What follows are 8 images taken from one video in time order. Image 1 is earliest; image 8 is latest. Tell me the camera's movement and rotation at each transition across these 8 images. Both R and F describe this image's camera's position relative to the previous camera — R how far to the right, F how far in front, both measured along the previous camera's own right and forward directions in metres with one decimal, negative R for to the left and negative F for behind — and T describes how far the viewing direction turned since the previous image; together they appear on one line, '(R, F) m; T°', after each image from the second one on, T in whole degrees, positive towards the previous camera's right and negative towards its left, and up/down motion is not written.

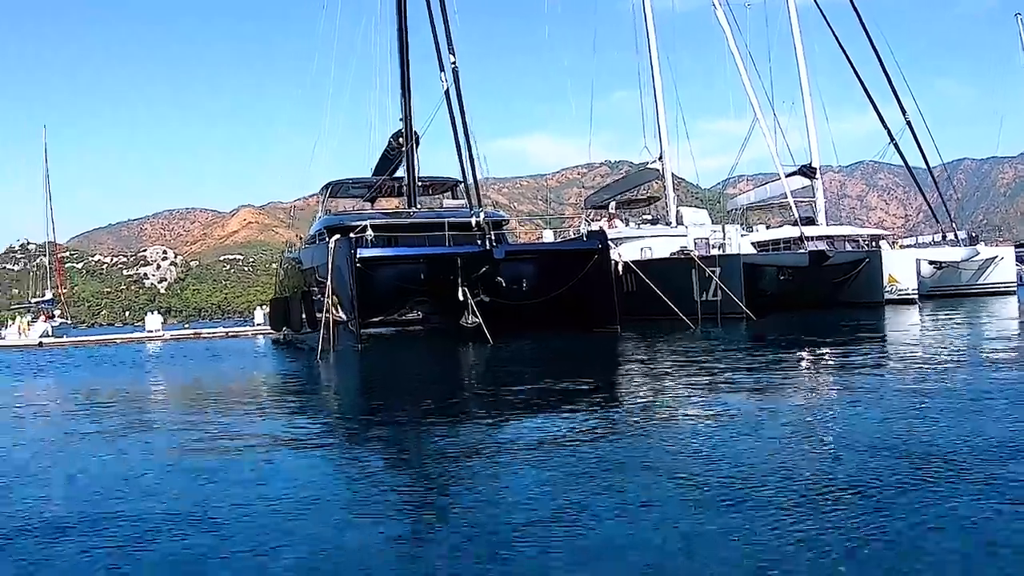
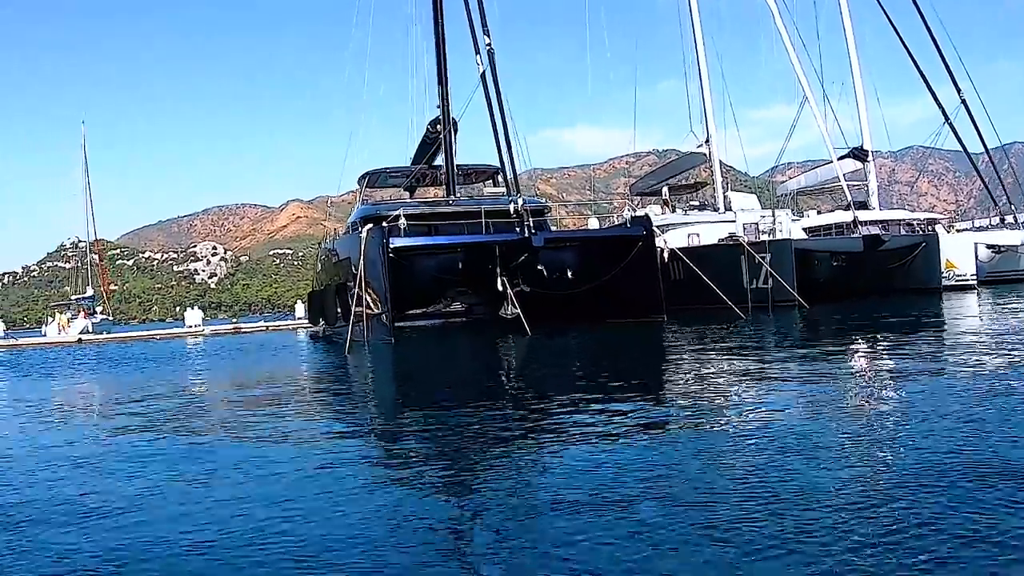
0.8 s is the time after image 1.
(0.0, +0.3) m; -3°
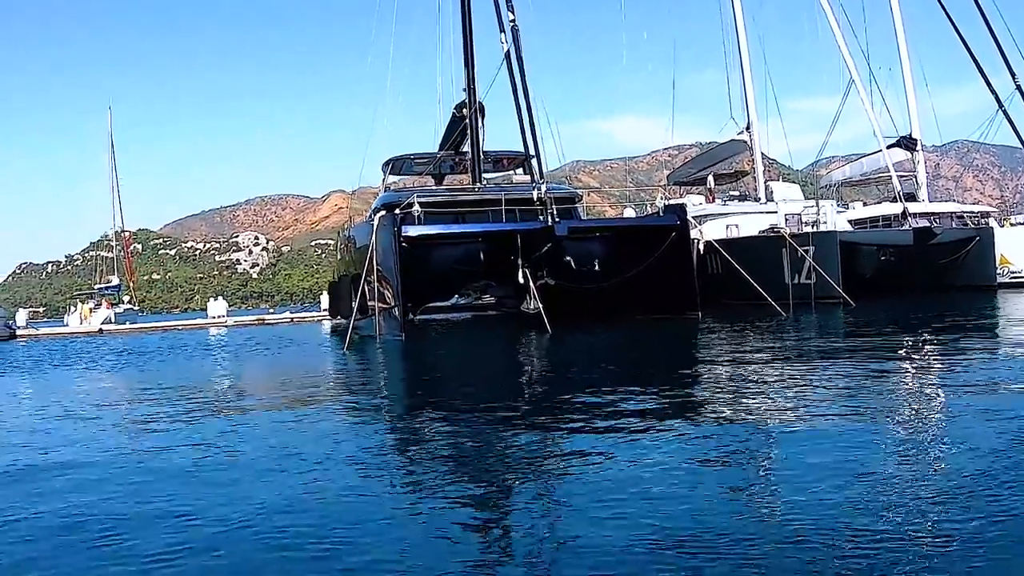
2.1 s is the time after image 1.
(+0.1, +0.5) m; -2°
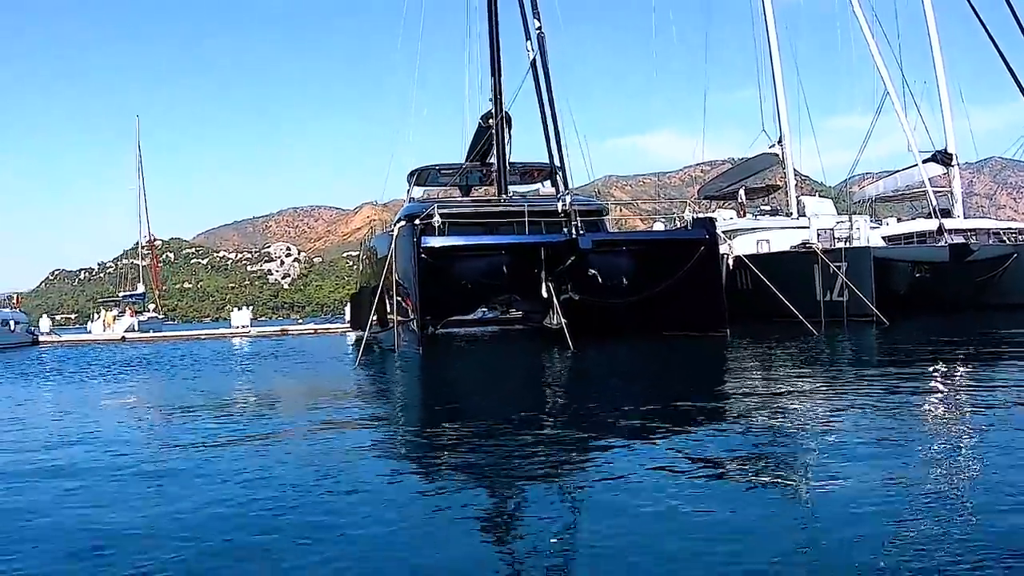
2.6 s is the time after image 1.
(0.0, +0.2) m; -2°
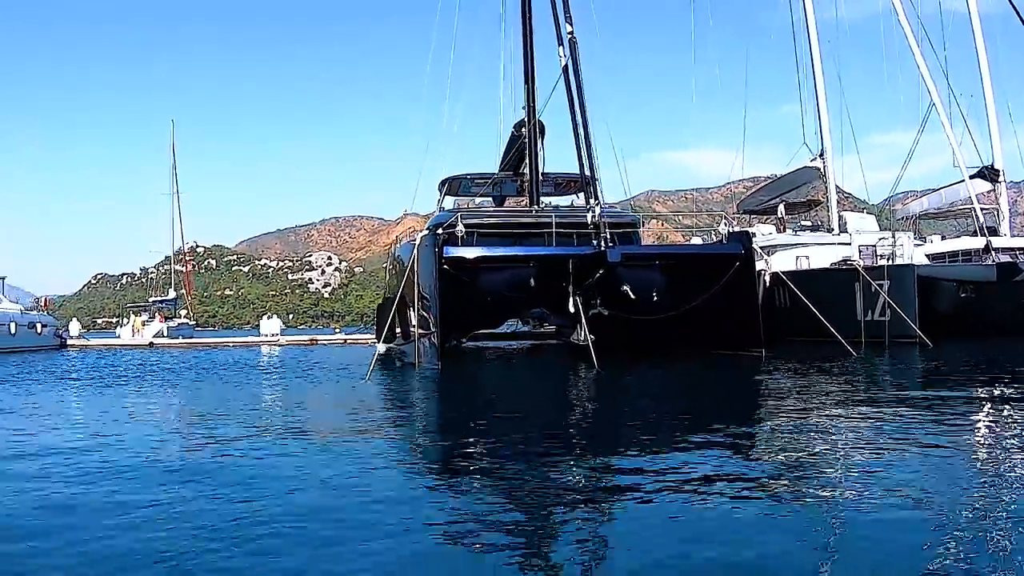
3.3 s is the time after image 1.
(+0.1, +0.2) m; -2°
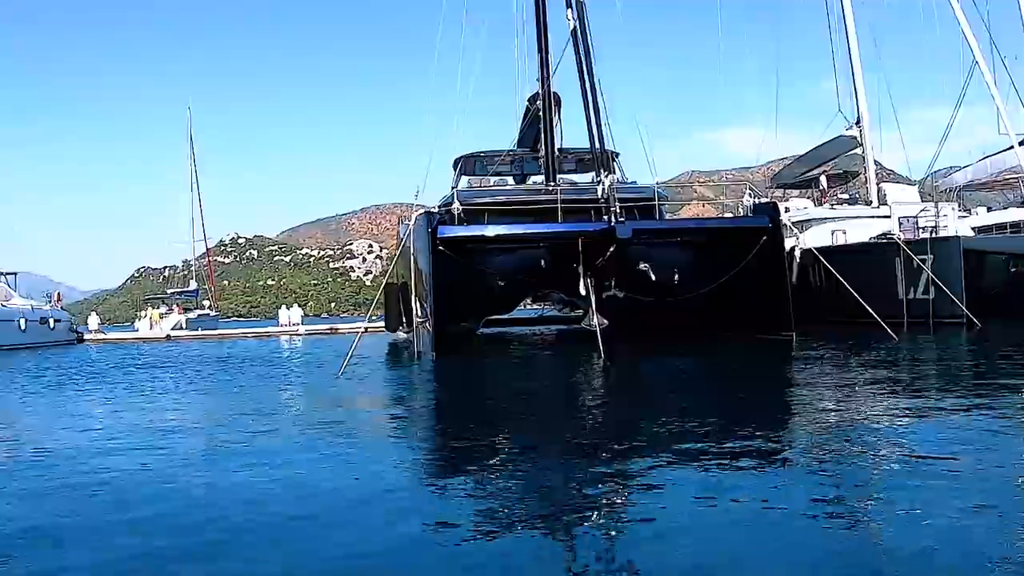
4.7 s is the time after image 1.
(+0.2, +0.5) m; -2°
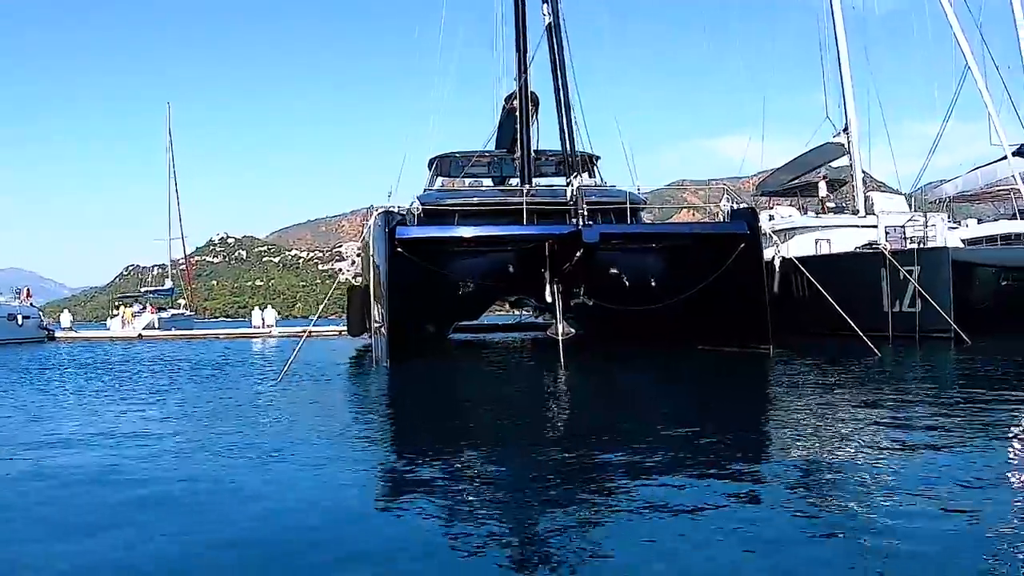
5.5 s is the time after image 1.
(+0.1, +0.3) m; +1°
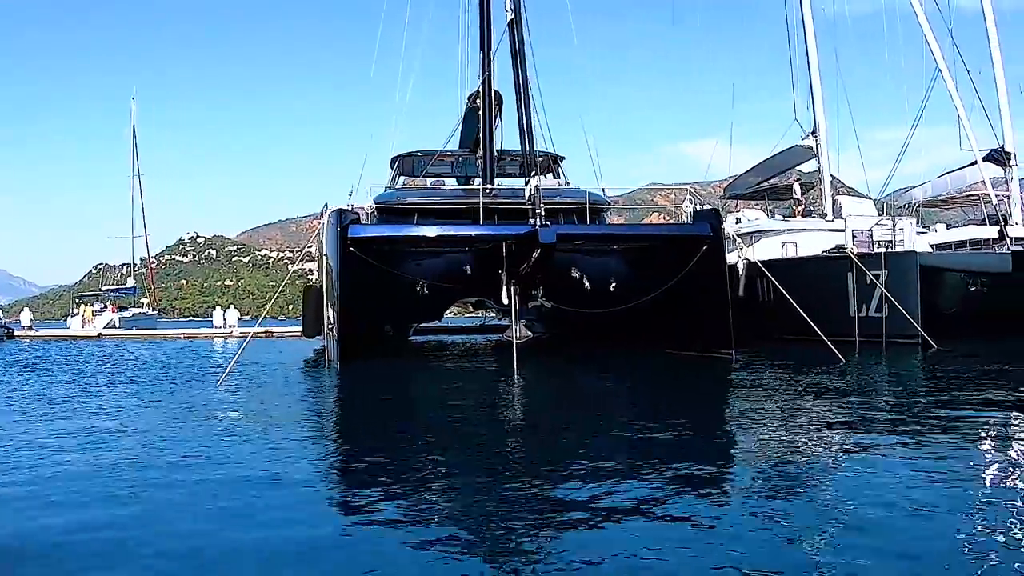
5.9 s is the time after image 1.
(+0.1, +0.2) m; +2°
